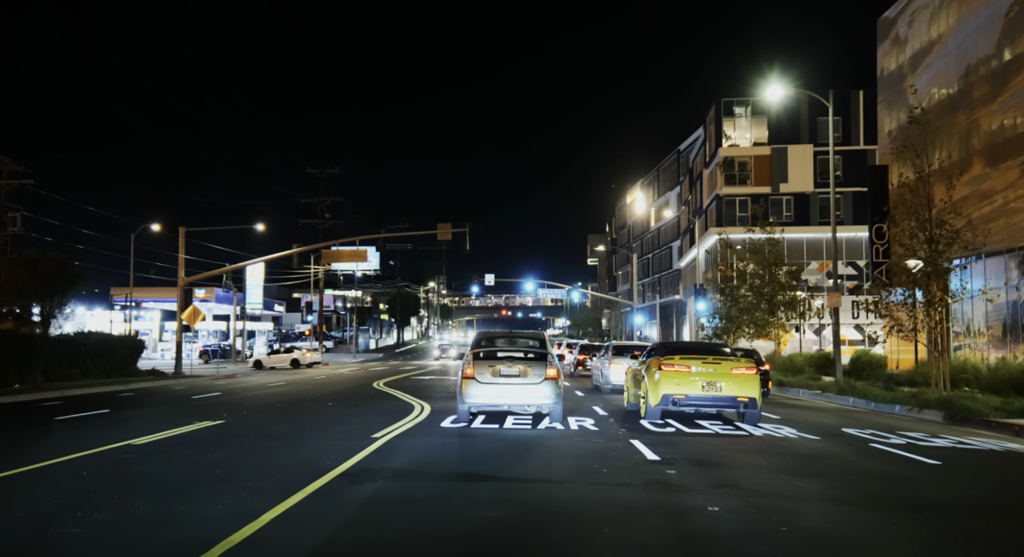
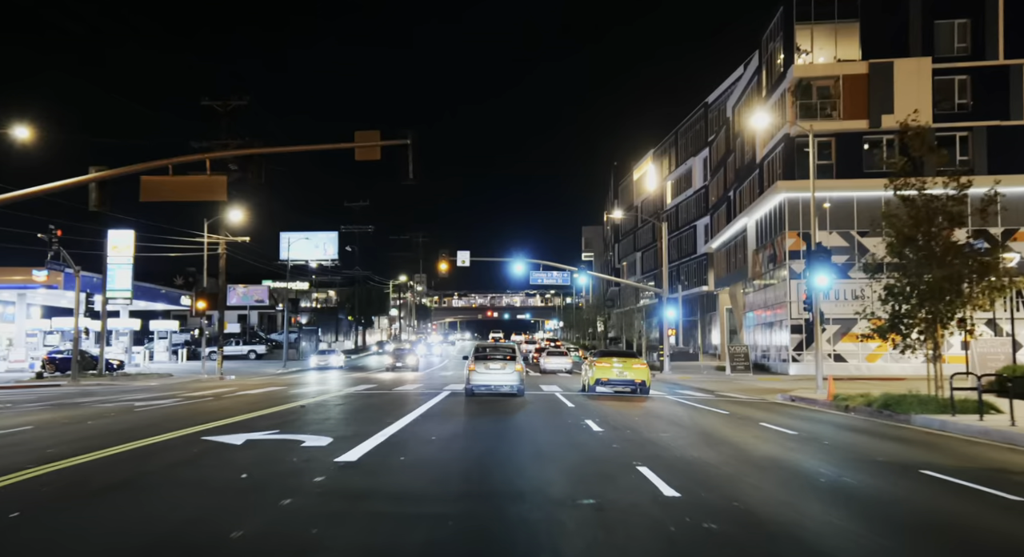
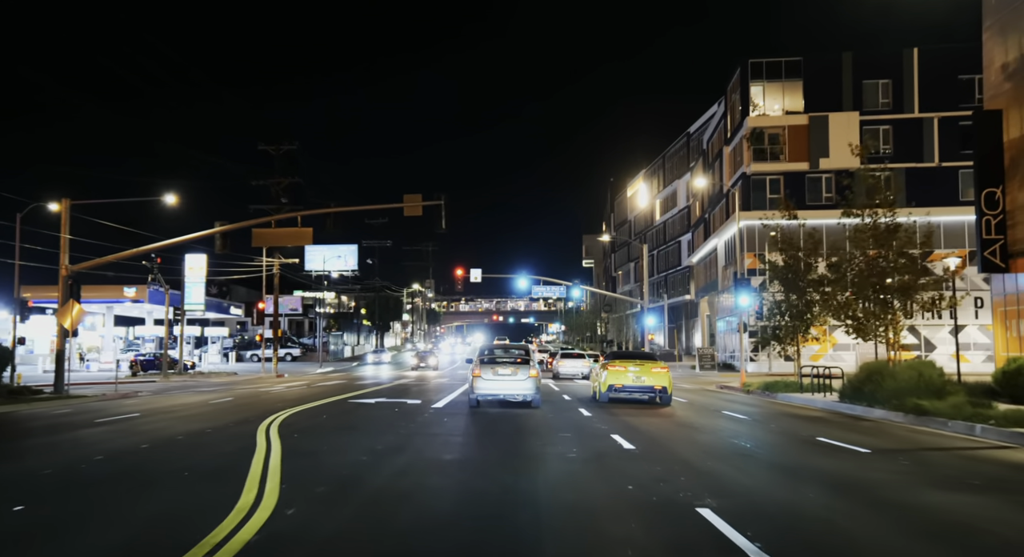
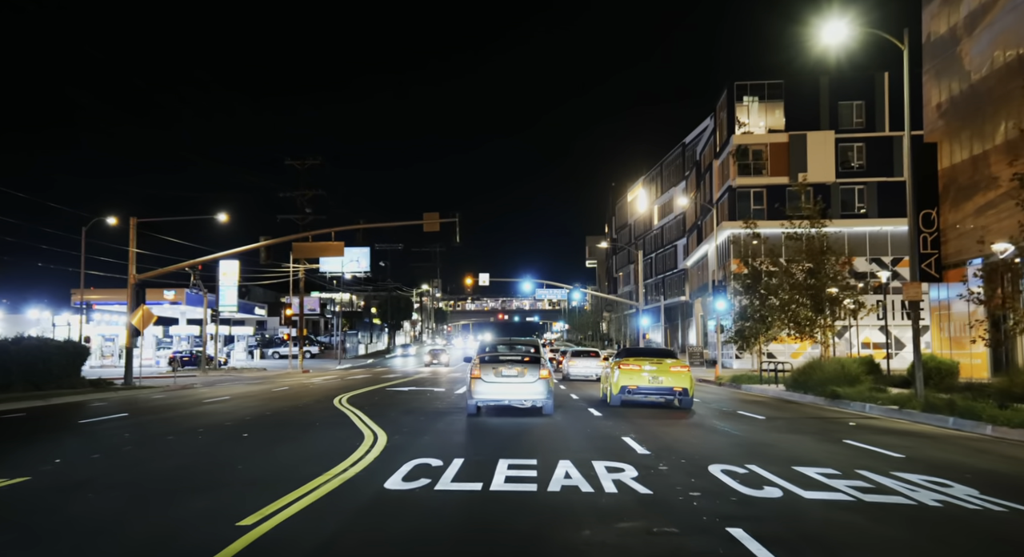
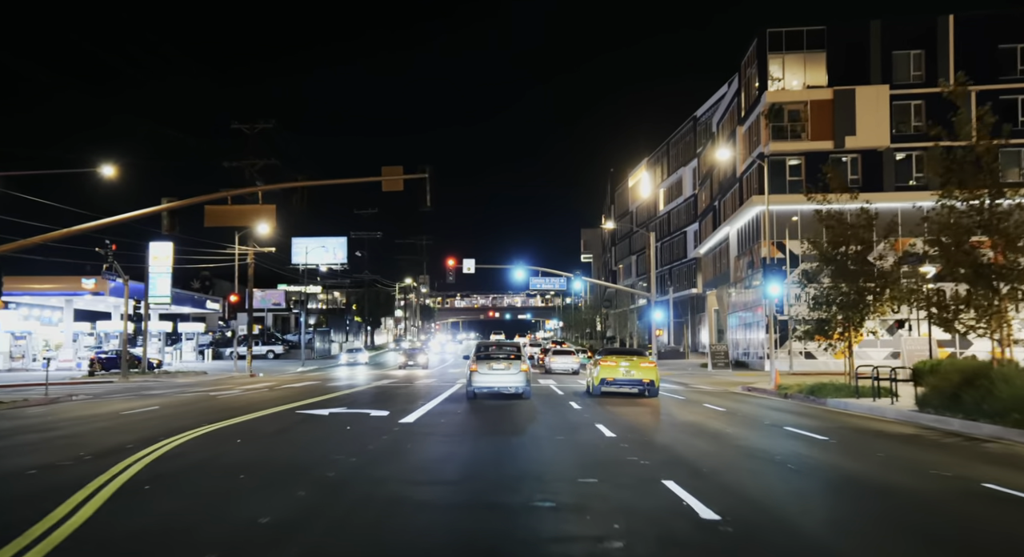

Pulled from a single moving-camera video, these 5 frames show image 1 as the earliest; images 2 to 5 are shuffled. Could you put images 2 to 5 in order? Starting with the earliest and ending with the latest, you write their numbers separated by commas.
4, 3, 5, 2
